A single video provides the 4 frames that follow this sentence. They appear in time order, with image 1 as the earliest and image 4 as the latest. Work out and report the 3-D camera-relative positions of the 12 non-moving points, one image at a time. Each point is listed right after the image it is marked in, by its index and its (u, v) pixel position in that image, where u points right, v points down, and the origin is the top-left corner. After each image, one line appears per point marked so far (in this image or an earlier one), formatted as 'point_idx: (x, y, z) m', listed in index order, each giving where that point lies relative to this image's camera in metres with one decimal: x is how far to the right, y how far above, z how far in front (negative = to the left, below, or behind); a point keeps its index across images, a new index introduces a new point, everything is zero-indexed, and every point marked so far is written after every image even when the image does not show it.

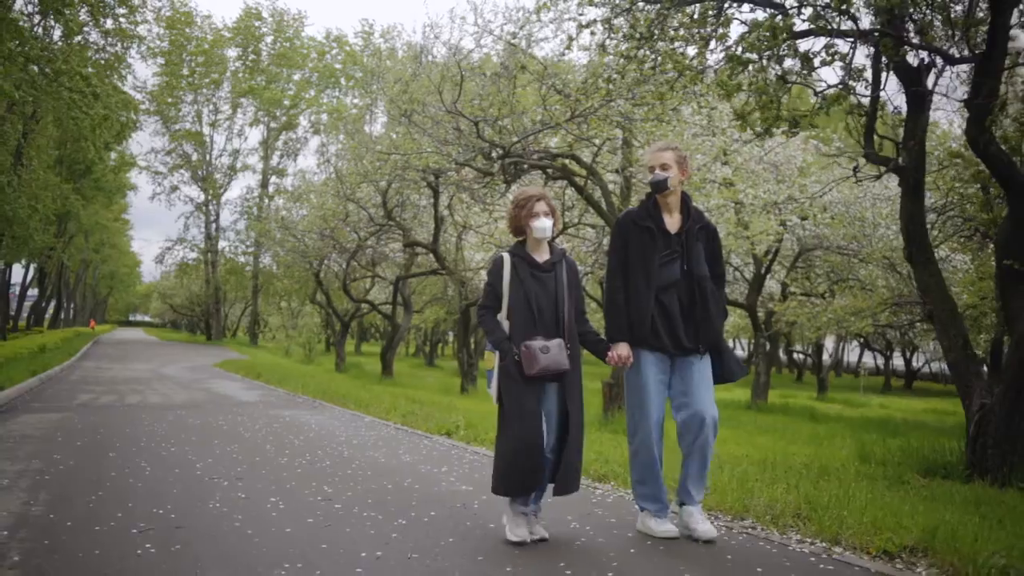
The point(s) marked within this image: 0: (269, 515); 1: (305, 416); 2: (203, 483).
0: (-1.7, -1.8, +7.3) m
1: (-3.0, -2.0, +14.8) m
2: (-2.6, -1.8, +8.5) m
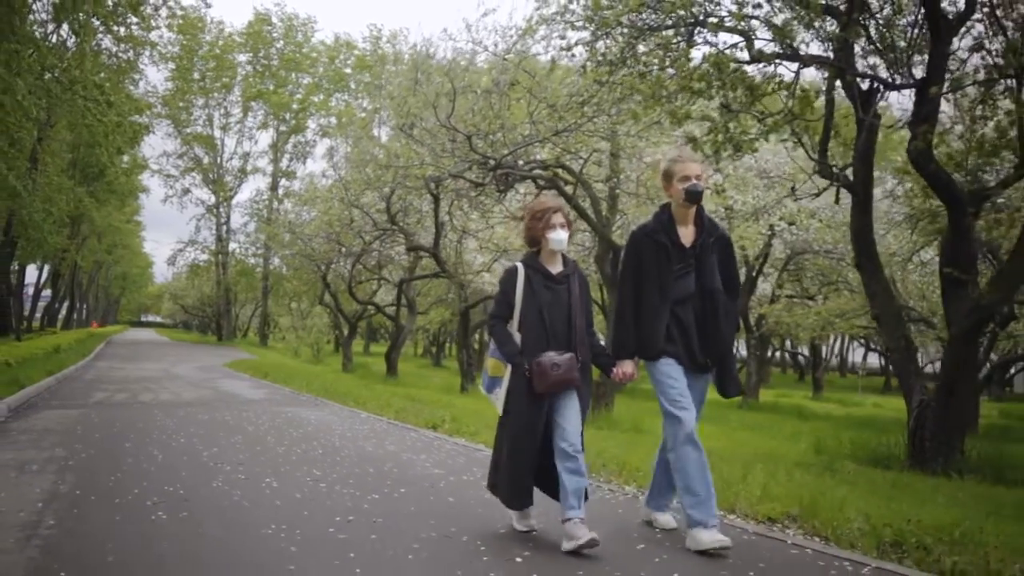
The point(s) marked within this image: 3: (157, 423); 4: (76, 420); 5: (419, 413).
0: (-2.3, -1.9, +9.2) m
1: (-3.5, -2.1, +16.7) m
2: (-3.2, -1.9, +10.4) m
3: (-5.0, -1.9, +13.8) m
4: (-6.3, -1.9, +14.1) m
5: (-1.6, -2.2, +17.1) m
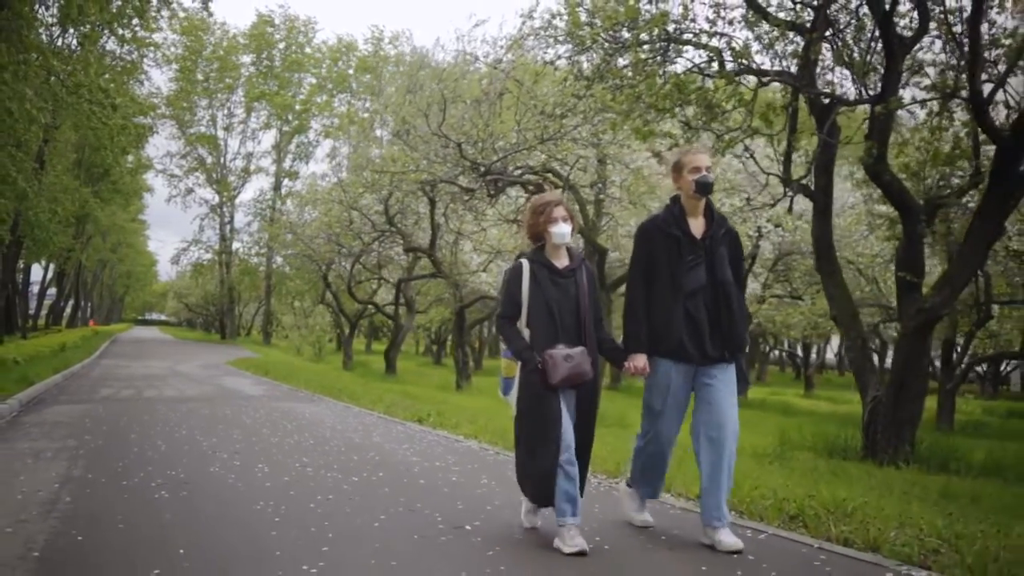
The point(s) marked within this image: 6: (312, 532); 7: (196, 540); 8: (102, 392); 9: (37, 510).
0: (-2.8, -2.0, +10.7) m
1: (-4.0, -2.2, +18.2) m
2: (-3.7, -2.0, +11.9) m
3: (-5.5, -2.0, +15.3) m
4: (-6.8, -2.0, +15.6) m
5: (-2.0, -2.3, +18.6) m
6: (-1.6, -1.9, +7.8) m
7: (-2.3, -1.8, +7.0) m
8: (-8.1, -2.0, +19.3) m
9: (-4.2, -2.0, +8.7) m
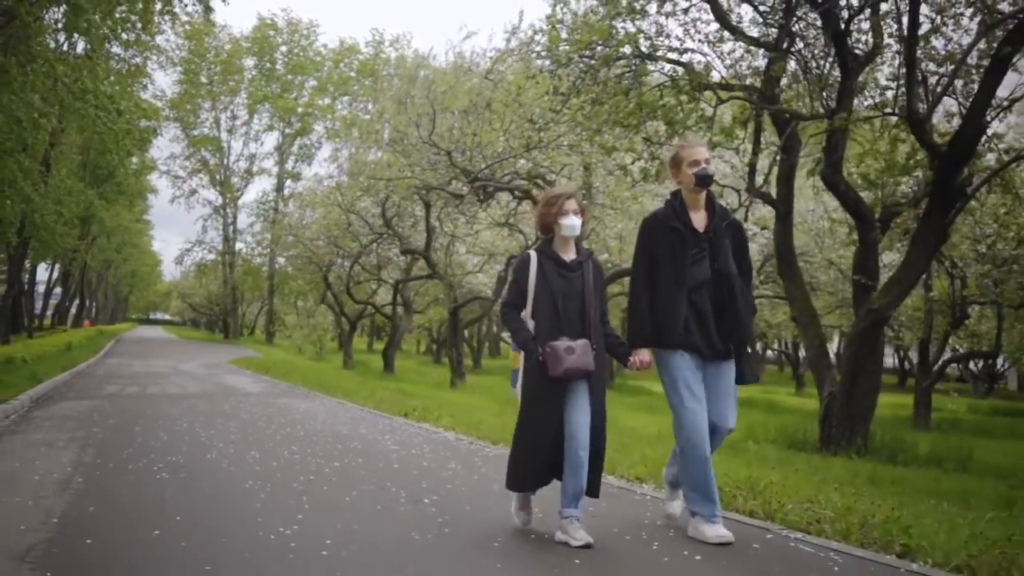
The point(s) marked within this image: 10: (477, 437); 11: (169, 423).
0: (-3.4, -2.1, +12.4) m
1: (-4.5, -2.3, +19.8) m
2: (-4.3, -2.1, +13.5) m
3: (-6.0, -2.1, +16.9) m
4: (-7.4, -2.1, +17.2) m
5: (-2.6, -2.3, +20.2) m
6: (-2.2, -2.0, +9.4) m
7: (-2.8, -1.9, +8.6) m
8: (-8.6, -2.1, +20.9) m
9: (-4.8, -2.0, +10.3) m
10: (-0.6, -2.3, +15.5) m
11: (-5.5, -2.1, +15.6) m
